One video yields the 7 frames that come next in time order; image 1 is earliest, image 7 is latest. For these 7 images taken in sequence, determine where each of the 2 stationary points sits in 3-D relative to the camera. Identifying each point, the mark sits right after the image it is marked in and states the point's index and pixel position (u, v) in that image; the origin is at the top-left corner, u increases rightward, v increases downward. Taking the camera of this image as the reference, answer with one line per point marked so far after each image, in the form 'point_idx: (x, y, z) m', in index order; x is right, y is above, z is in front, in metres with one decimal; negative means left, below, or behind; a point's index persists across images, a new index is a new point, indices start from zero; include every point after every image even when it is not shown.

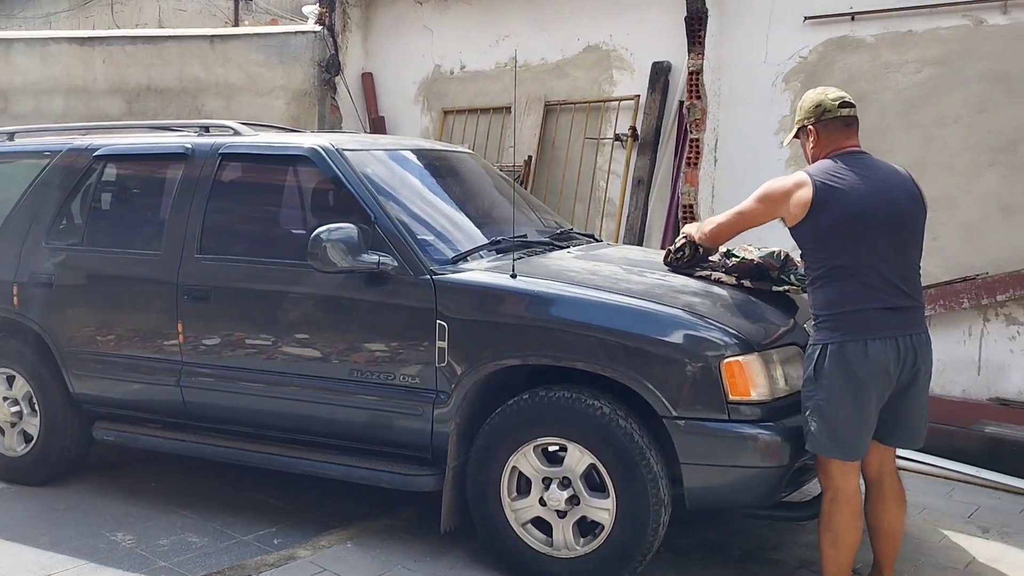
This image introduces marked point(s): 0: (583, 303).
0: (+0.2, -0.1, +3.2) m
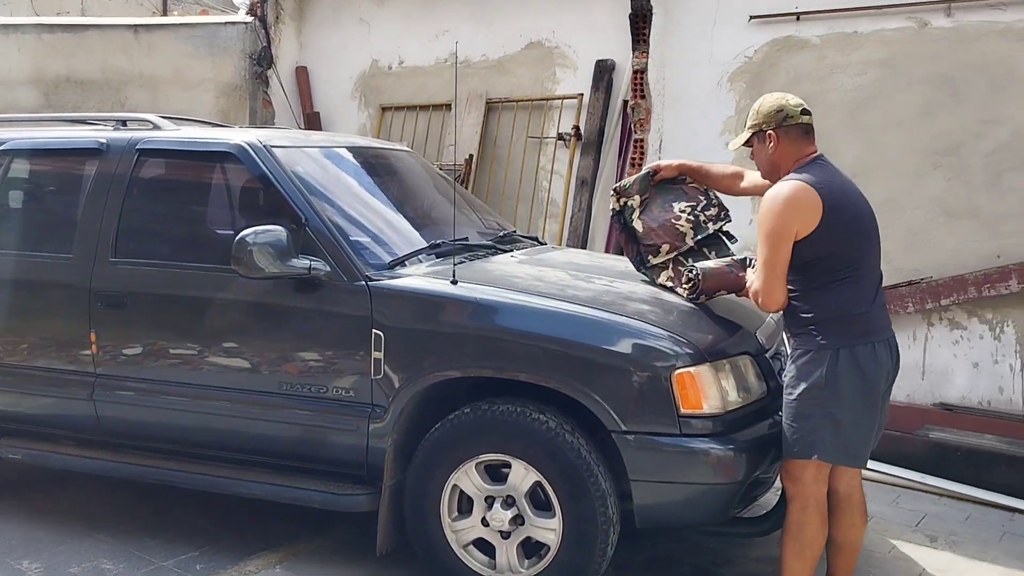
0: (0.0, -0.1, +3.1) m
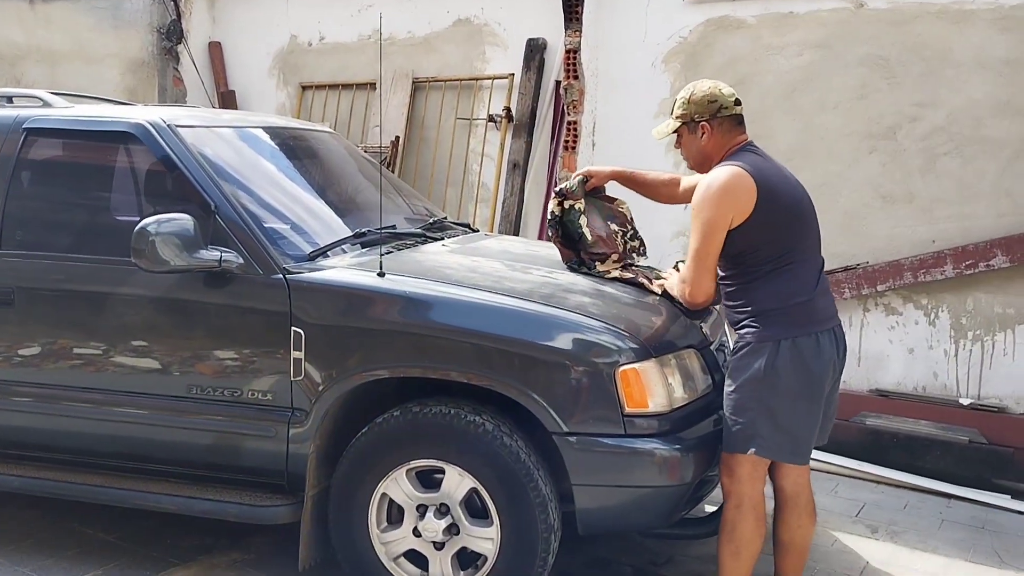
0: (-0.2, -0.1, +2.8) m
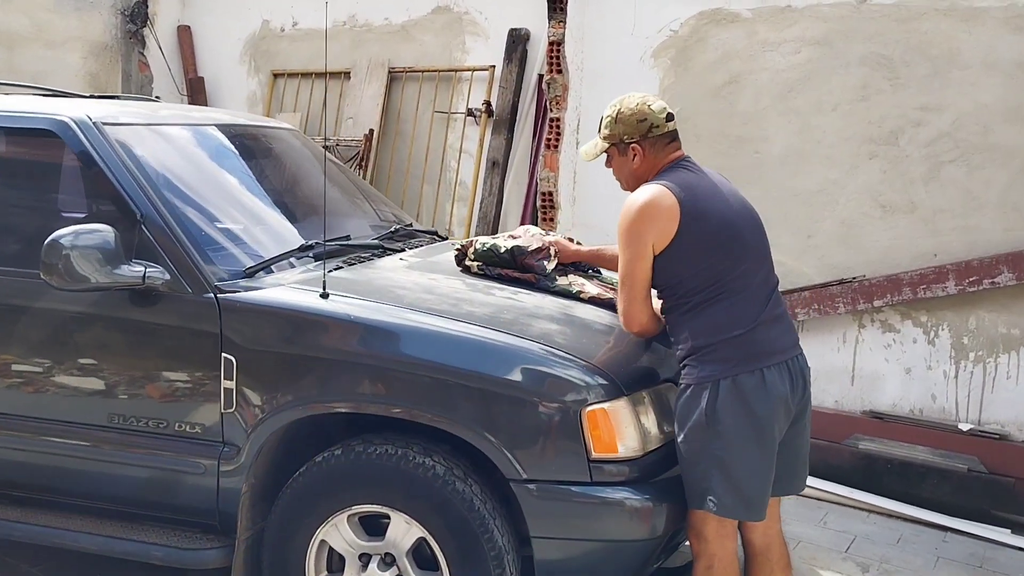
0: (-0.3, -0.1, +2.5) m
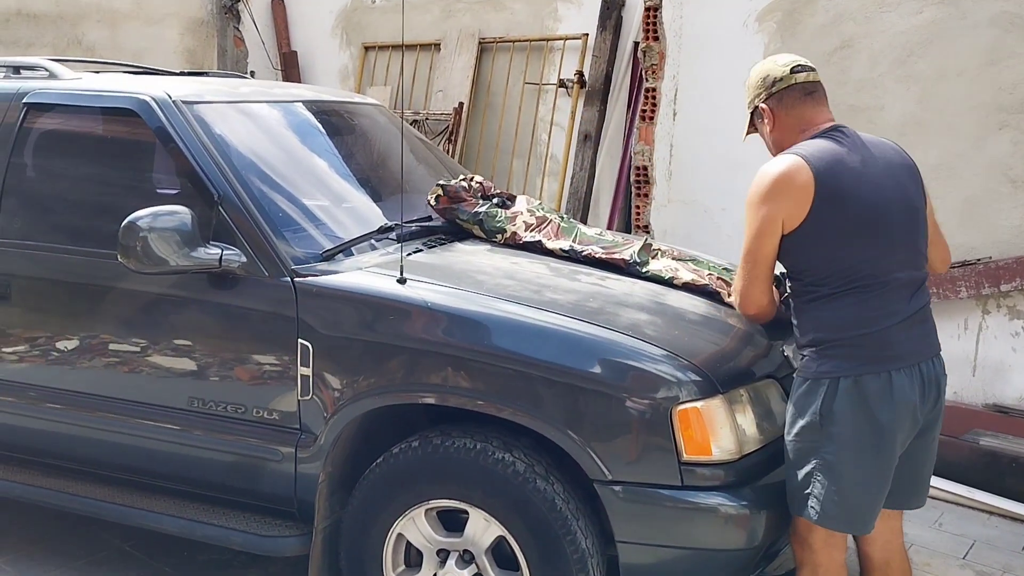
0: (-0.1, -0.1, +2.4) m
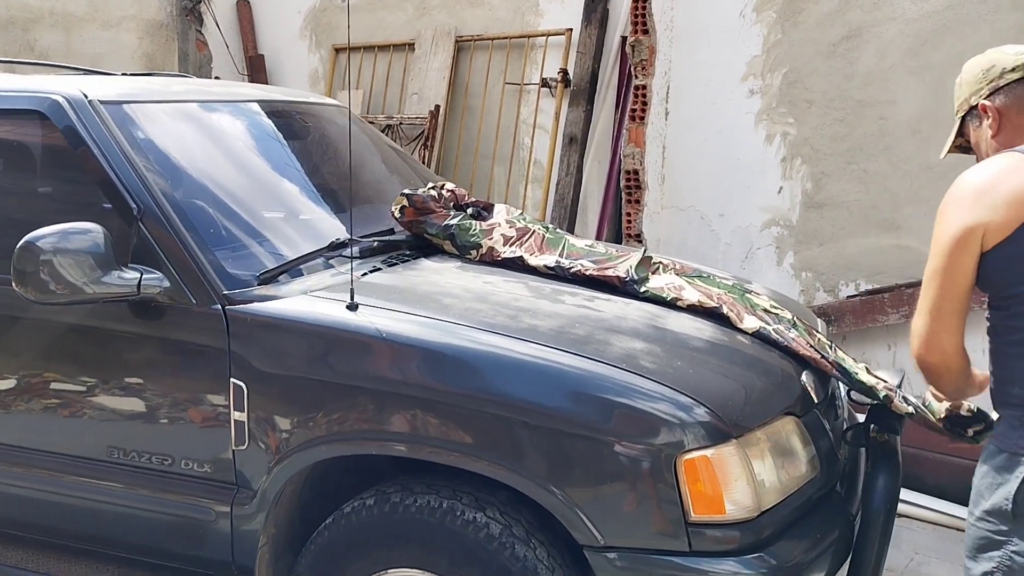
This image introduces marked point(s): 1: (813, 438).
0: (-0.1, -0.1, +2.0) m
1: (+0.7, -0.4, +2.1) m
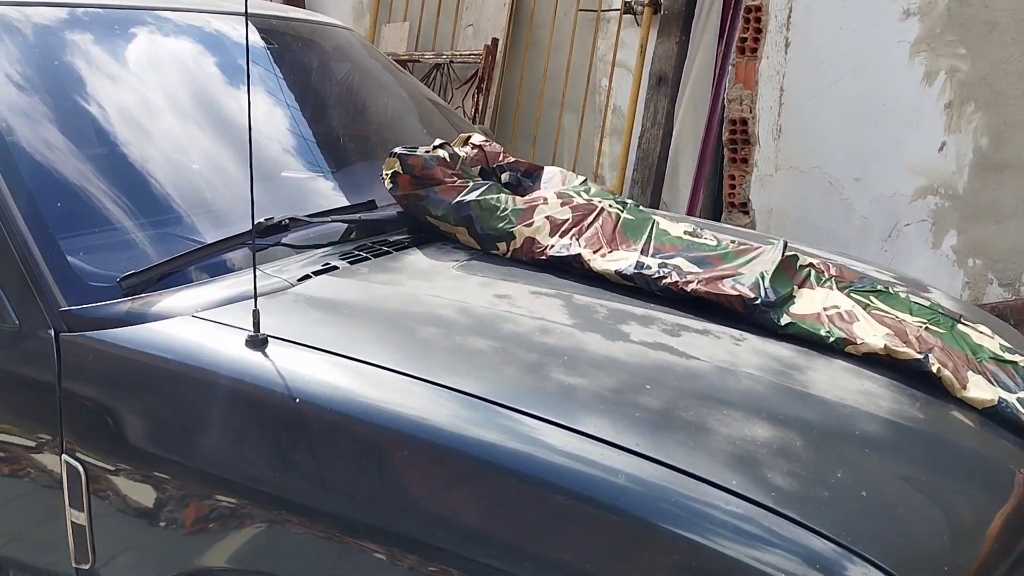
0: (-0.1, -0.2, +1.1) m
1: (+0.7, -0.4, +1.2) m
